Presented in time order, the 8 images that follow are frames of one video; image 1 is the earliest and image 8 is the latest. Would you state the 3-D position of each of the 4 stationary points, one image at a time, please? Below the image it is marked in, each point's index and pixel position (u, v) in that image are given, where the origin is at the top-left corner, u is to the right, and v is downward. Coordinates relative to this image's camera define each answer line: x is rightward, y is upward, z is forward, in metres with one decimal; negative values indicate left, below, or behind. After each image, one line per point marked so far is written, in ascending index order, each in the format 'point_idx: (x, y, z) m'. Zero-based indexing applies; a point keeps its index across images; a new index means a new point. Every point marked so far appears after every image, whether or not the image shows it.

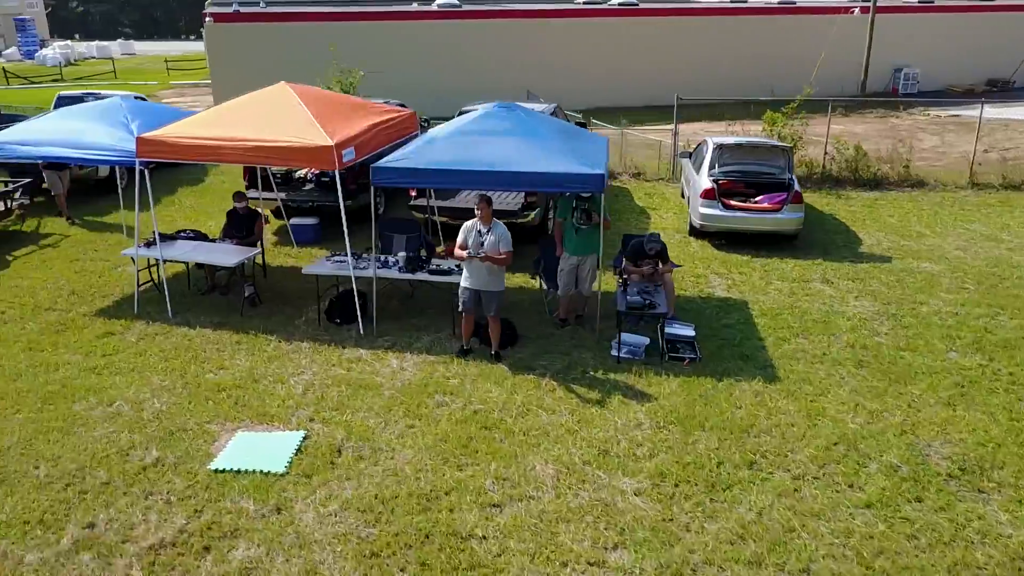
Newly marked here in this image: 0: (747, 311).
0: (+2.2, -0.2, +7.9) m
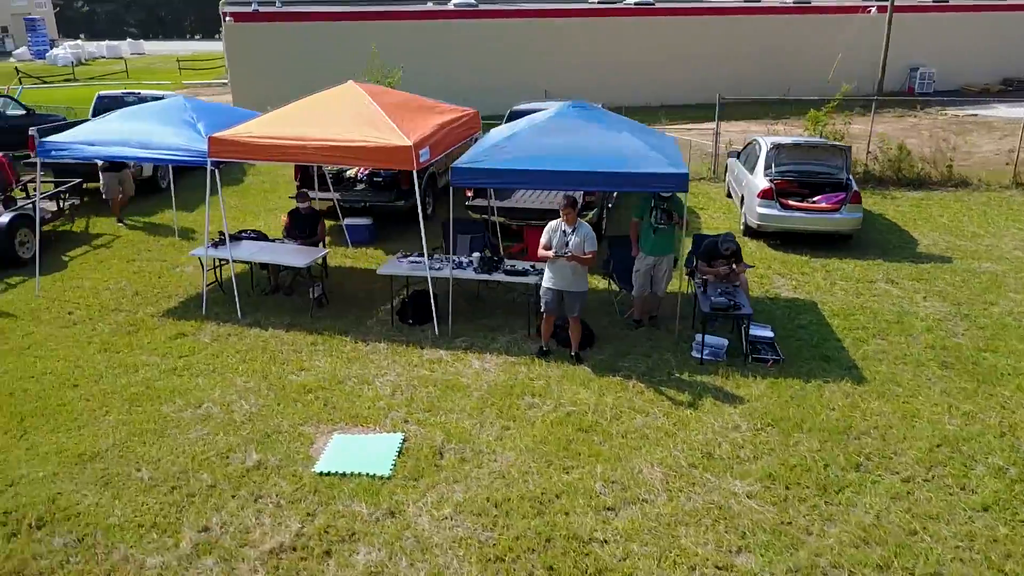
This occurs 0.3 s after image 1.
0: (+2.9, -0.2, +7.8) m
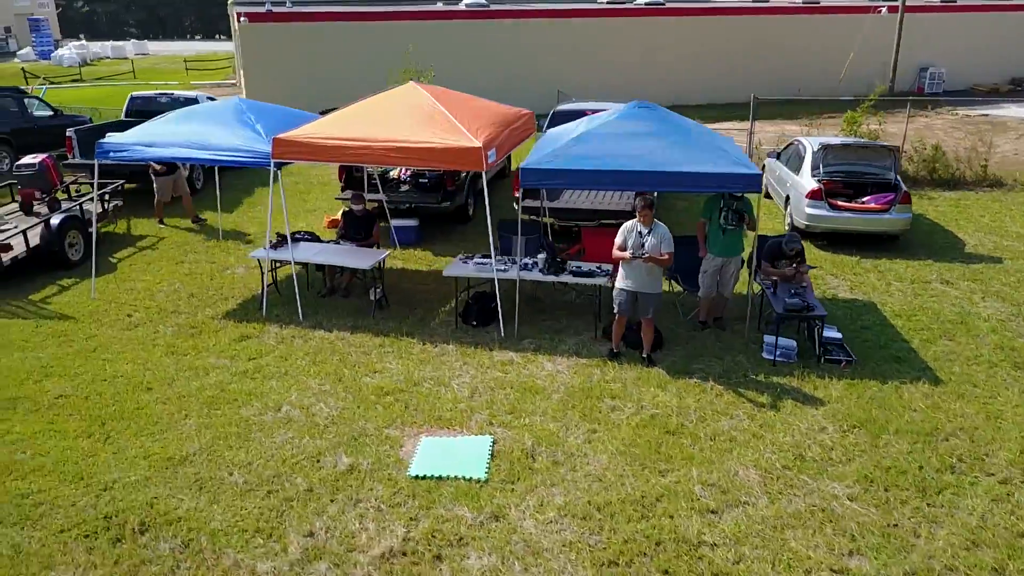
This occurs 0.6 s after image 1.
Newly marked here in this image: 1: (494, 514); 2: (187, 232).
0: (+3.5, -0.2, +7.8) m
1: (-0.1, -1.3, +4.7) m
2: (-4.0, +0.7, +10.2) m
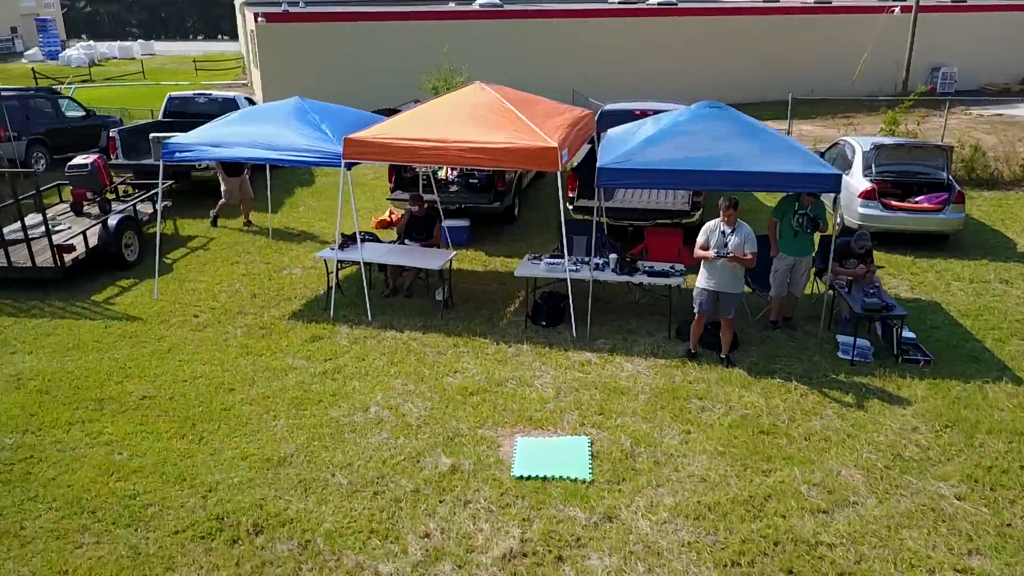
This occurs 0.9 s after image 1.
0: (+4.1, -0.2, +7.8) m
1: (+0.5, -1.3, +4.7) m
2: (-3.4, +0.7, +10.2) m
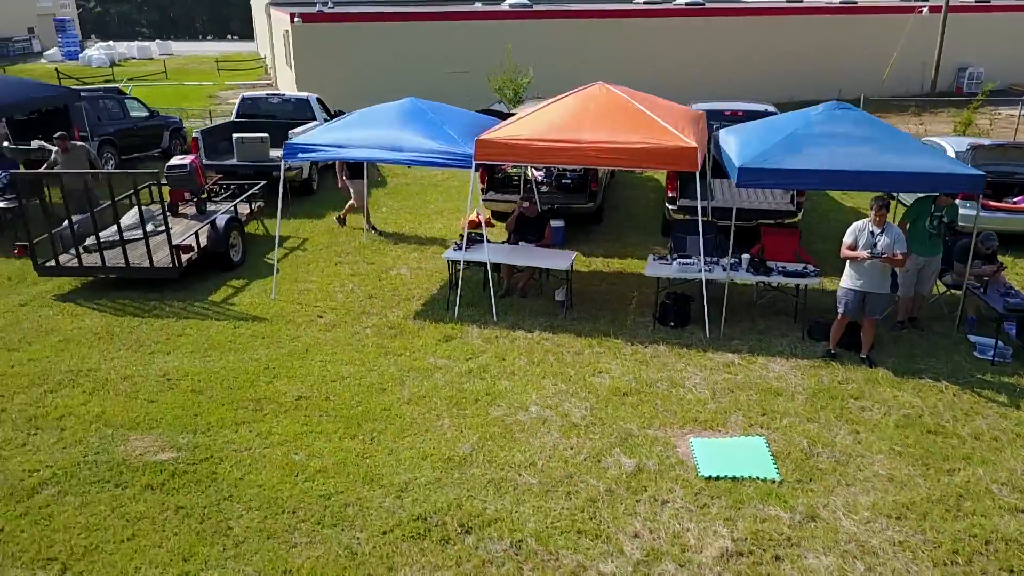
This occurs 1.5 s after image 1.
0: (+5.2, -0.2, +7.8) m
1: (+1.7, -1.3, +4.7) m
2: (-2.2, +0.7, +10.2) m
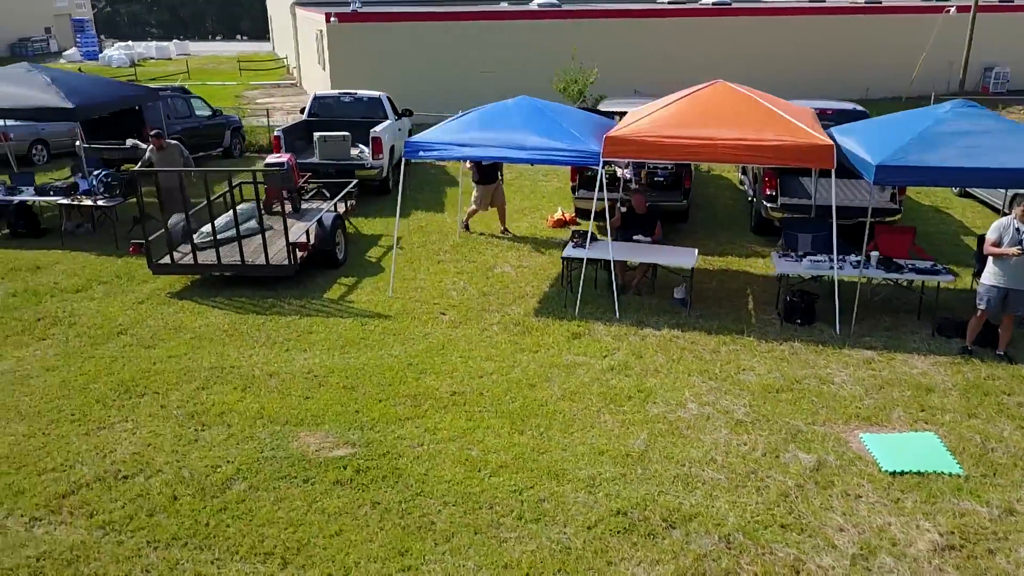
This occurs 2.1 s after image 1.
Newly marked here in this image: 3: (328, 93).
0: (+6.3, -0.2, +7.8) m
1: (+2.8, -1.2, +4.7) m
2: (-1.1, +0.7, +10.2) m
3: (-2.8, +3.0, +13.0) m
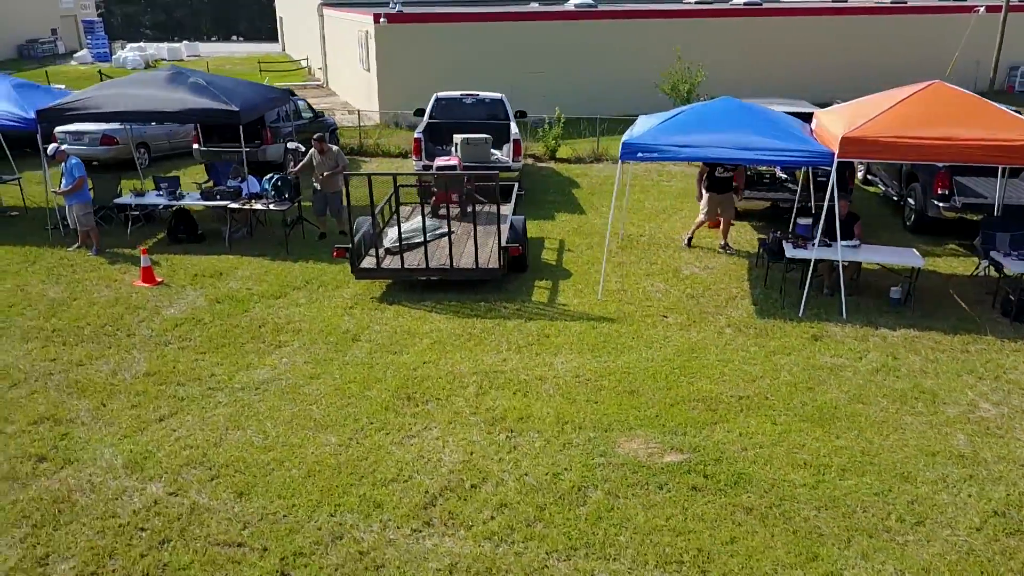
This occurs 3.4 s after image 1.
0: (+8.3, -0.2, +8.0) m
1: (+4.9, -1.2, +4.8) m
2: (+0.8, +0.7, +10.2) m
3: (-1.0, +3.0, +12.9) m
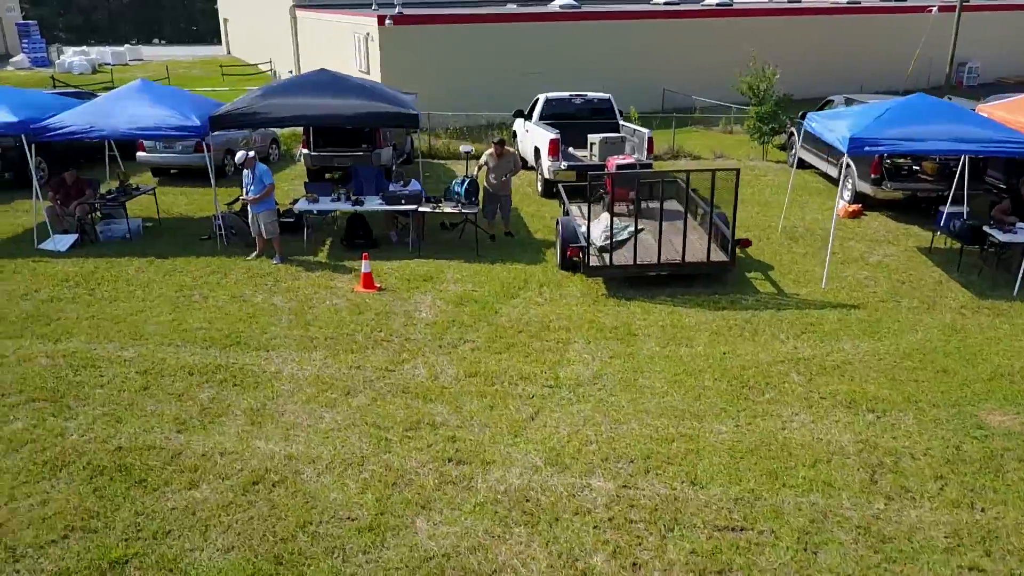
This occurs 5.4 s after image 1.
0: (+10.6, +0.2, +9.1) m
1: (+7.5, -1.0, +5.6) m
2: (+2.8, +0.8, +10.5) m
3: (+0.6, +3.0, +13.0) m
